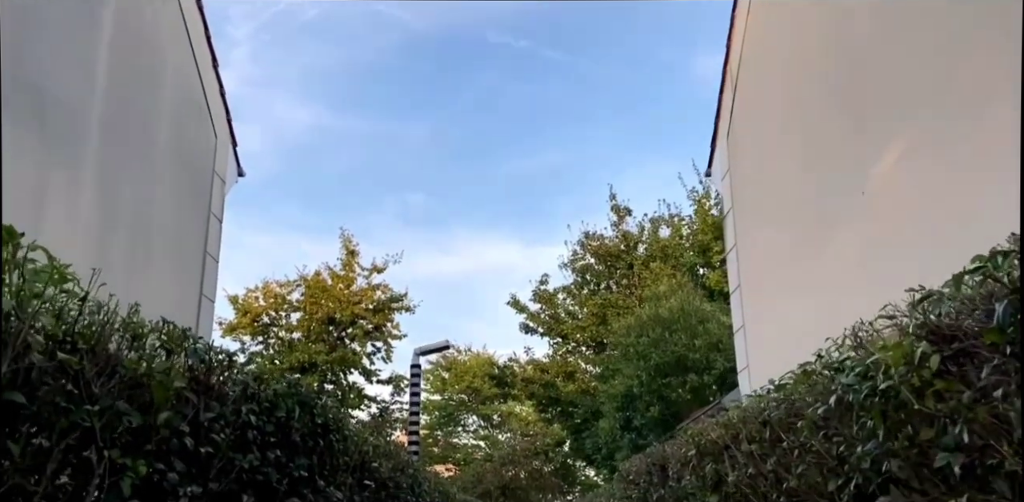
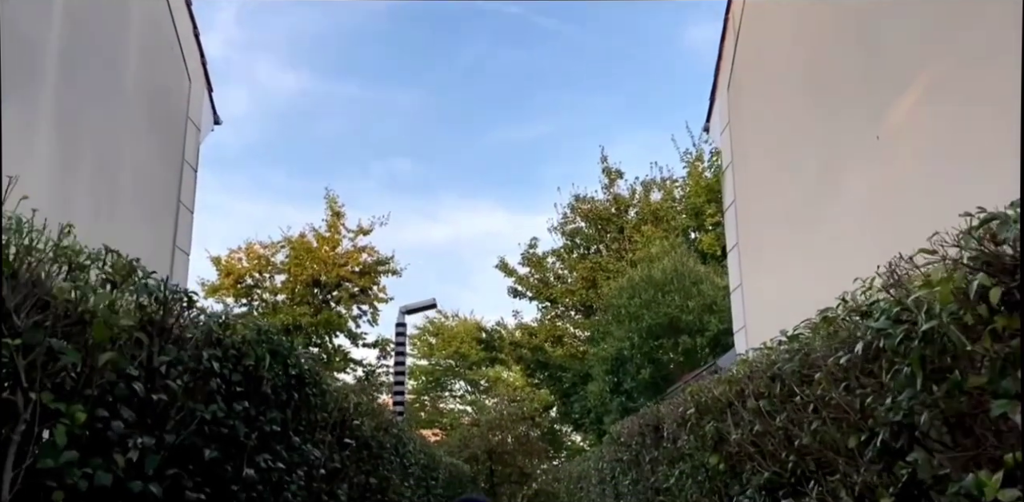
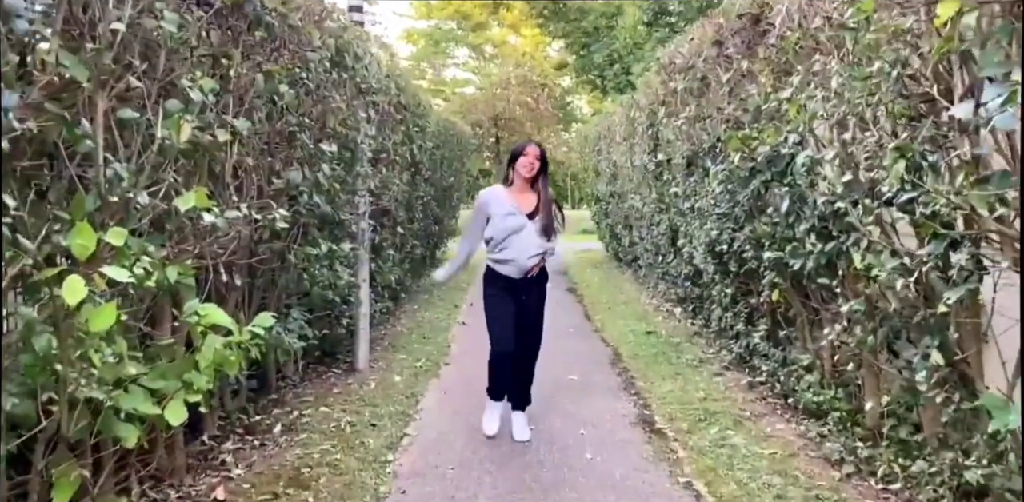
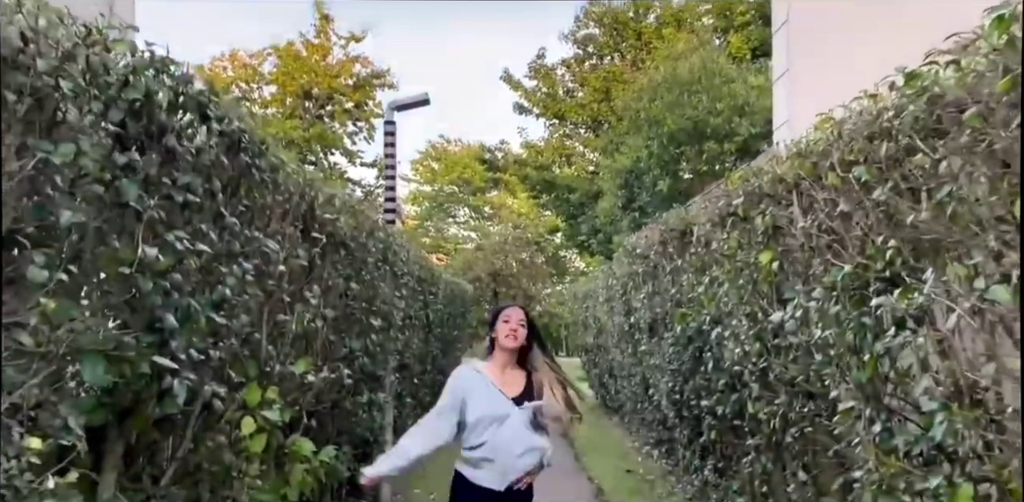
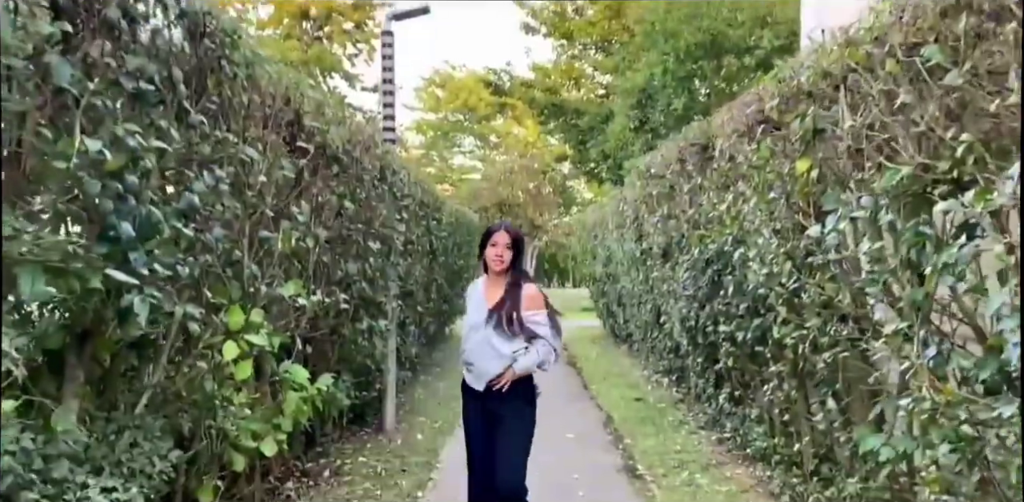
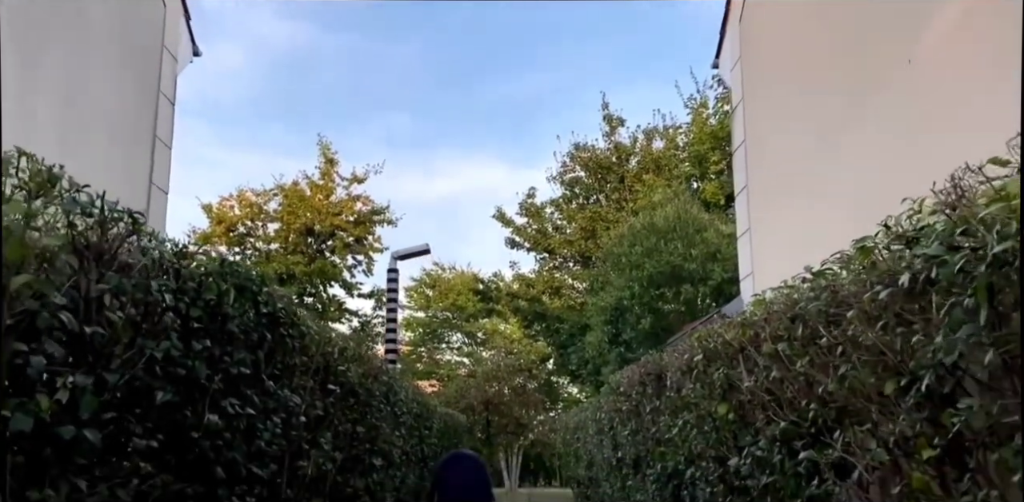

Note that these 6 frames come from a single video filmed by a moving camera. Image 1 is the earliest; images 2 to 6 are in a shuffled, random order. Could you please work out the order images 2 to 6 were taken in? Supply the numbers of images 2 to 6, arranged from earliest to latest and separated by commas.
2, 6, 4, 5, 3
